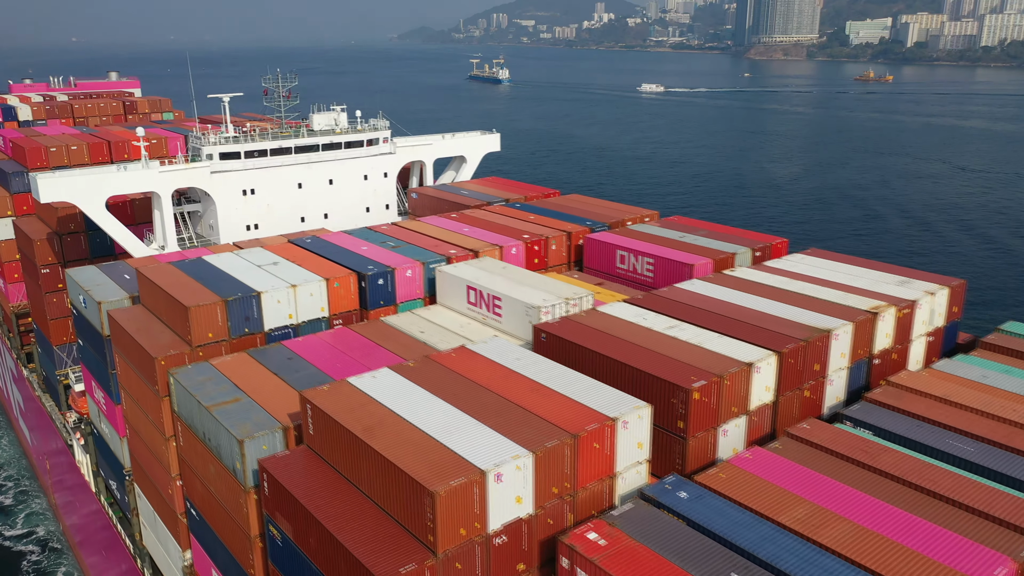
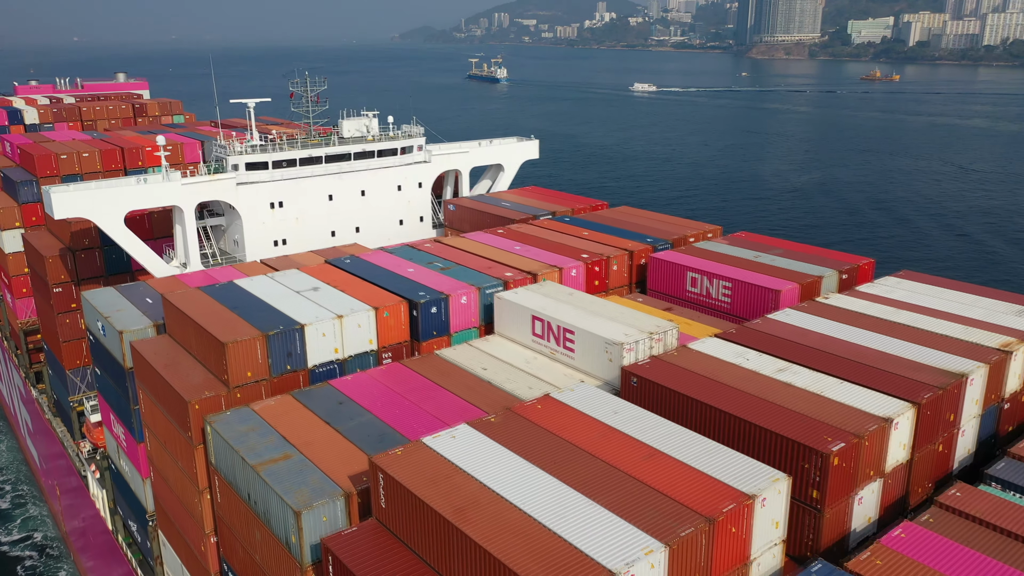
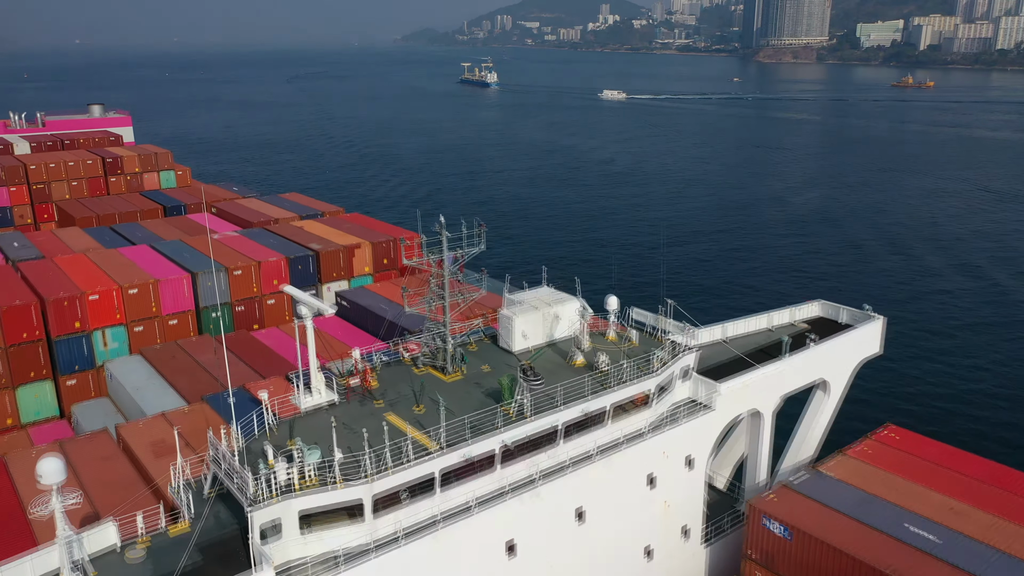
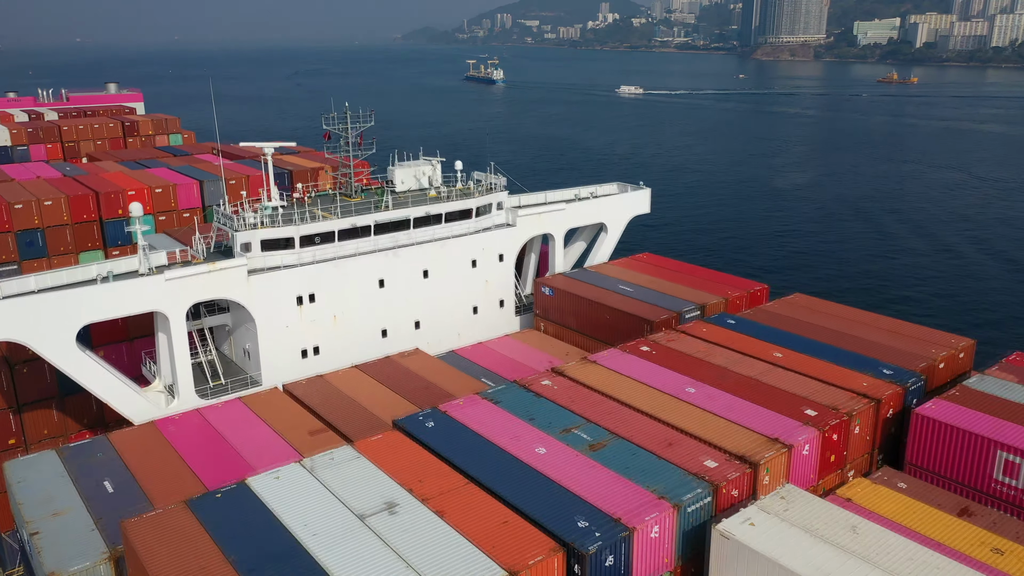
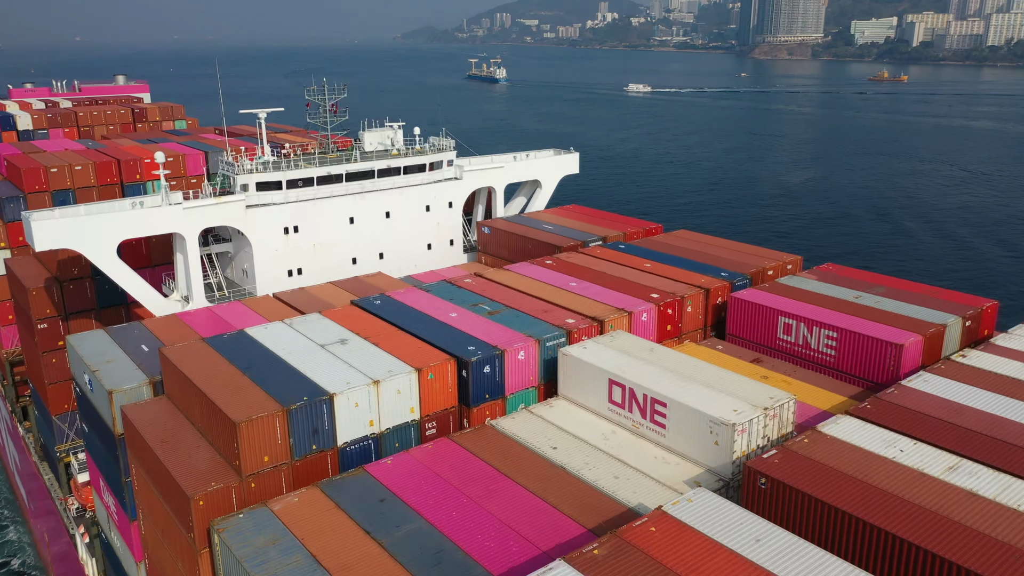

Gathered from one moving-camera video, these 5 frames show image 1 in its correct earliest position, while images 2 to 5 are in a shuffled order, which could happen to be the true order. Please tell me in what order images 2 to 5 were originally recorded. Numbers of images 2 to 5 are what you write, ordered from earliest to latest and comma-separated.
2, 5, 4, 3
